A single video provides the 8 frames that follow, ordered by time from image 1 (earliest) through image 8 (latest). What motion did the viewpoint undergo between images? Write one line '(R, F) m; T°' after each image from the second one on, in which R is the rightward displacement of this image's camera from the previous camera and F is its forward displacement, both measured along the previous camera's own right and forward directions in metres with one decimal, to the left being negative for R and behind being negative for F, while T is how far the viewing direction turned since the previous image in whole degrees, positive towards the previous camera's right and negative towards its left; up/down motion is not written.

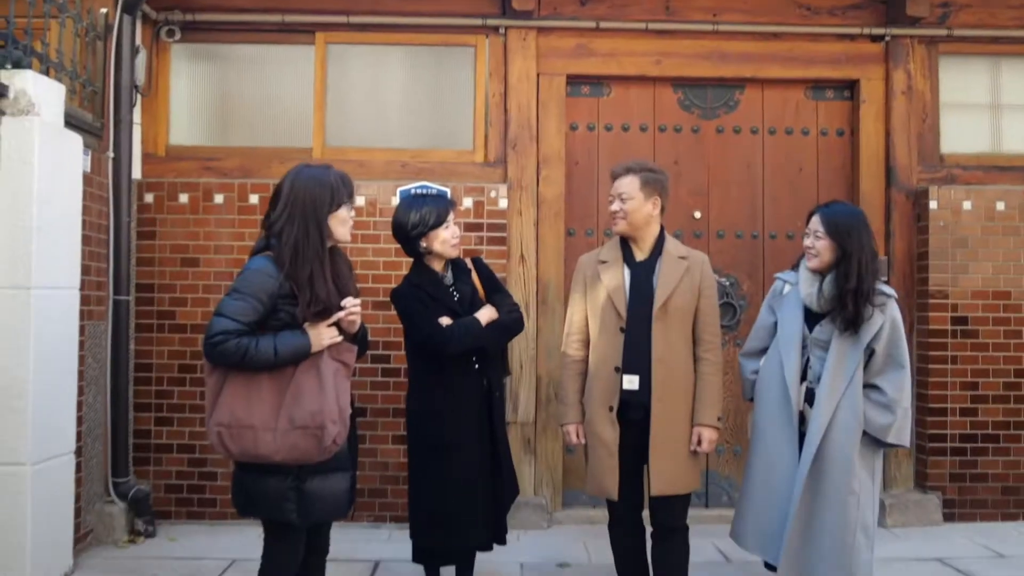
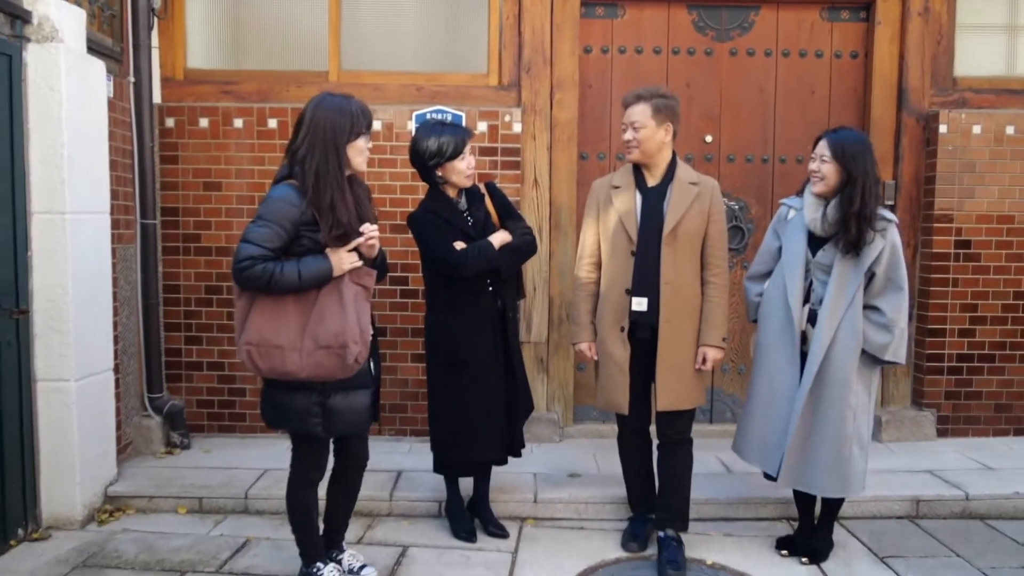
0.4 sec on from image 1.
(0.0, -0.1) m; -1°
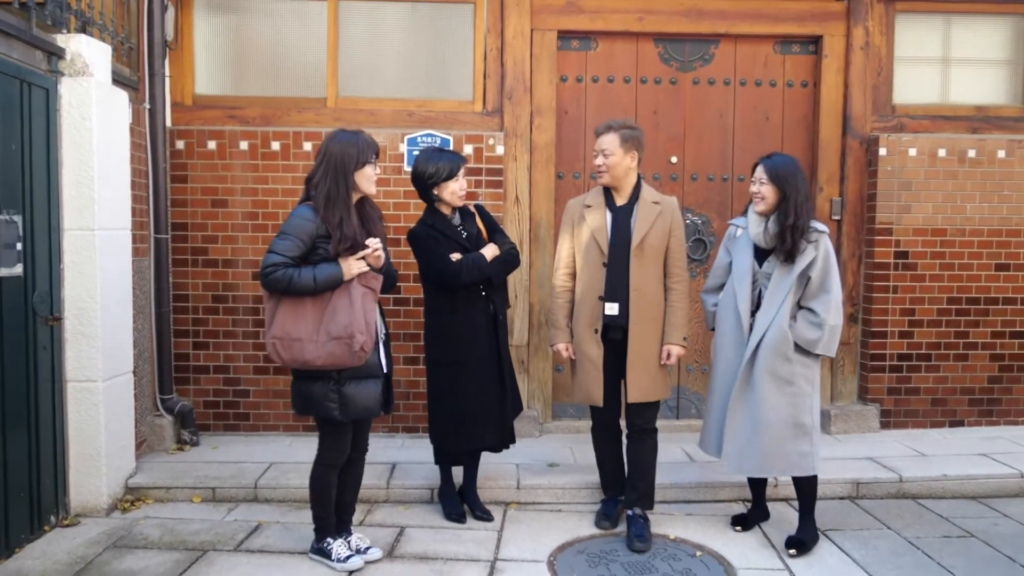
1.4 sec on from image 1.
(0.0, -0.4) m; +2°
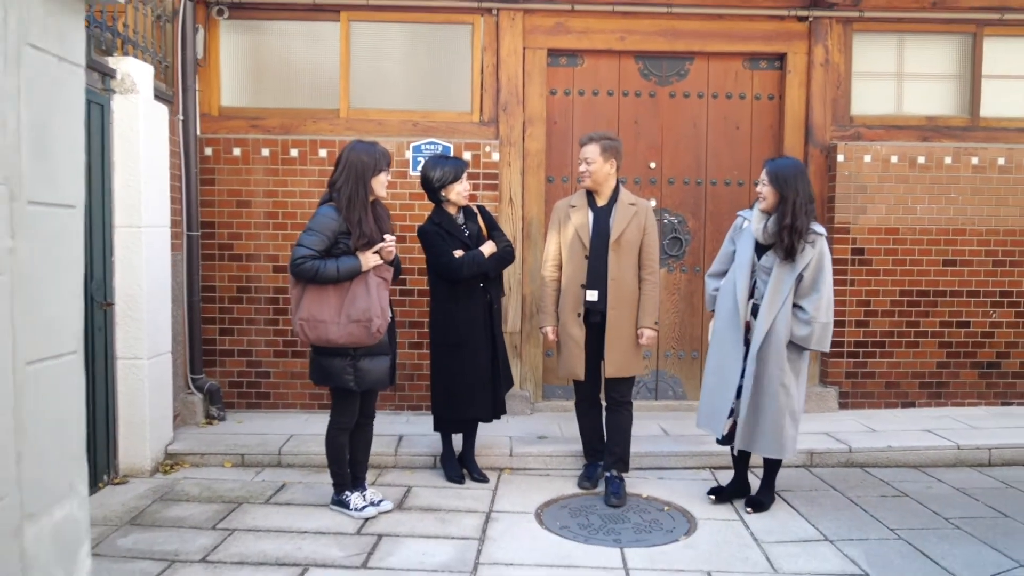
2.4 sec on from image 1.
(0.0, -0.6) m; 0°
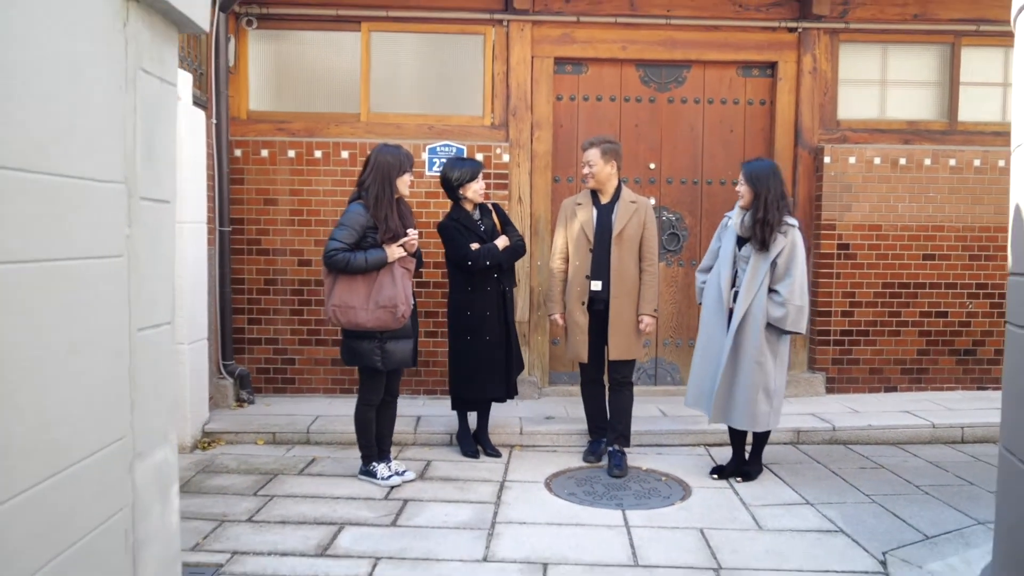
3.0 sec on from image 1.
(-0.1, -0.4) m; 0°
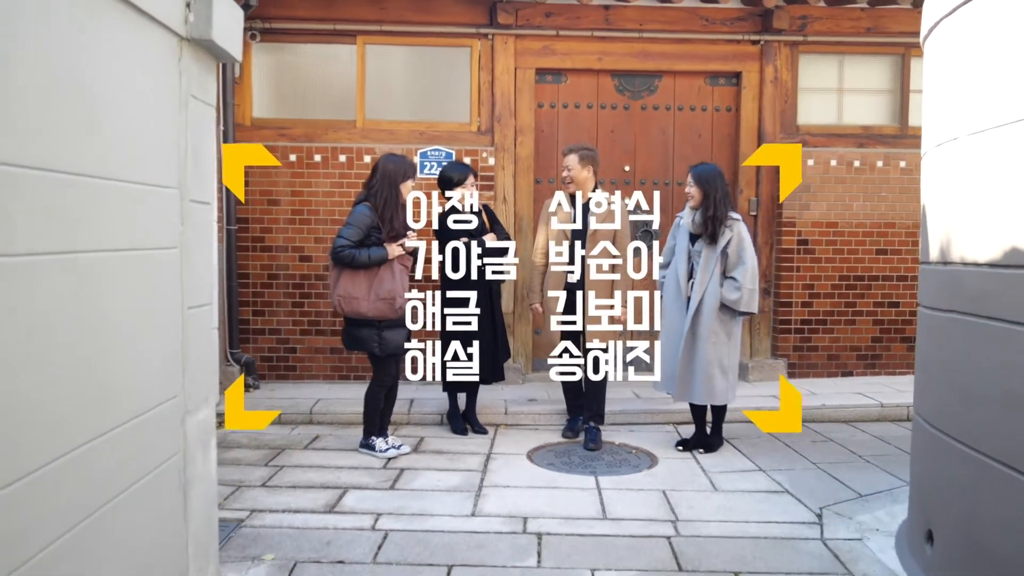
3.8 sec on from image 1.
(0.0, -0.5) m; +1°
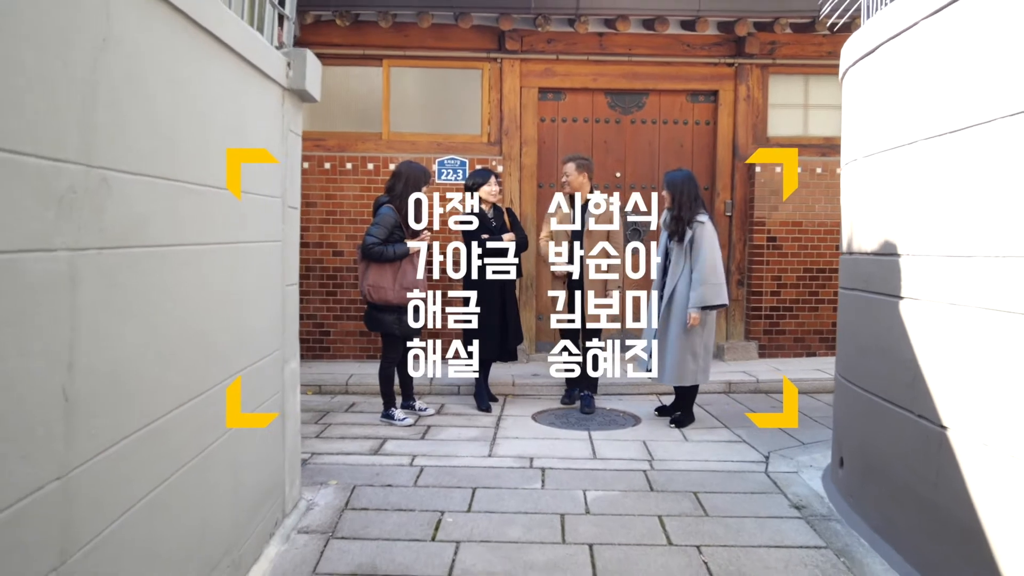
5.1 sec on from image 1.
(-0.1, -1.0) m; 0°
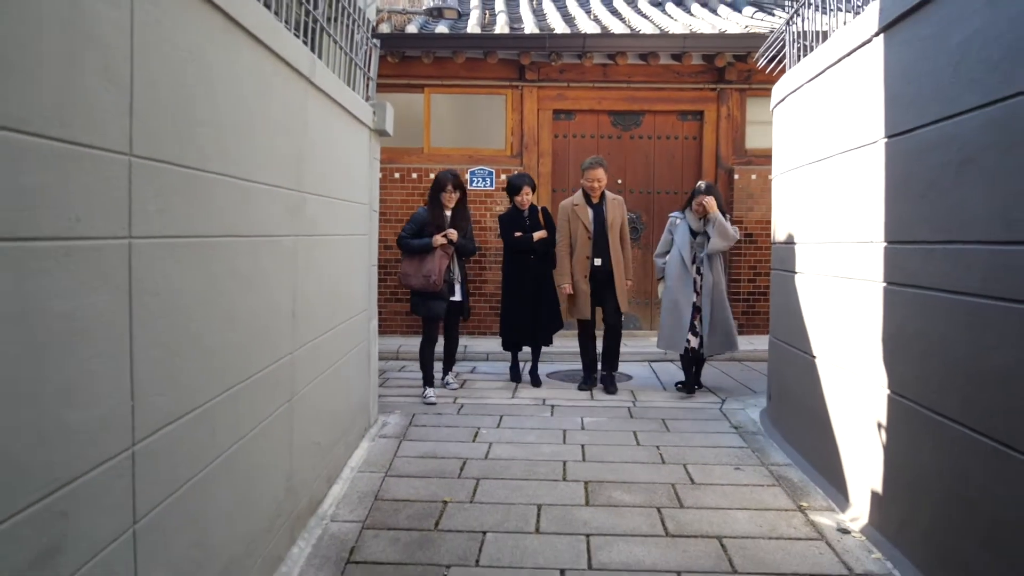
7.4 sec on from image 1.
(0.0, -1.6) m; -2°
